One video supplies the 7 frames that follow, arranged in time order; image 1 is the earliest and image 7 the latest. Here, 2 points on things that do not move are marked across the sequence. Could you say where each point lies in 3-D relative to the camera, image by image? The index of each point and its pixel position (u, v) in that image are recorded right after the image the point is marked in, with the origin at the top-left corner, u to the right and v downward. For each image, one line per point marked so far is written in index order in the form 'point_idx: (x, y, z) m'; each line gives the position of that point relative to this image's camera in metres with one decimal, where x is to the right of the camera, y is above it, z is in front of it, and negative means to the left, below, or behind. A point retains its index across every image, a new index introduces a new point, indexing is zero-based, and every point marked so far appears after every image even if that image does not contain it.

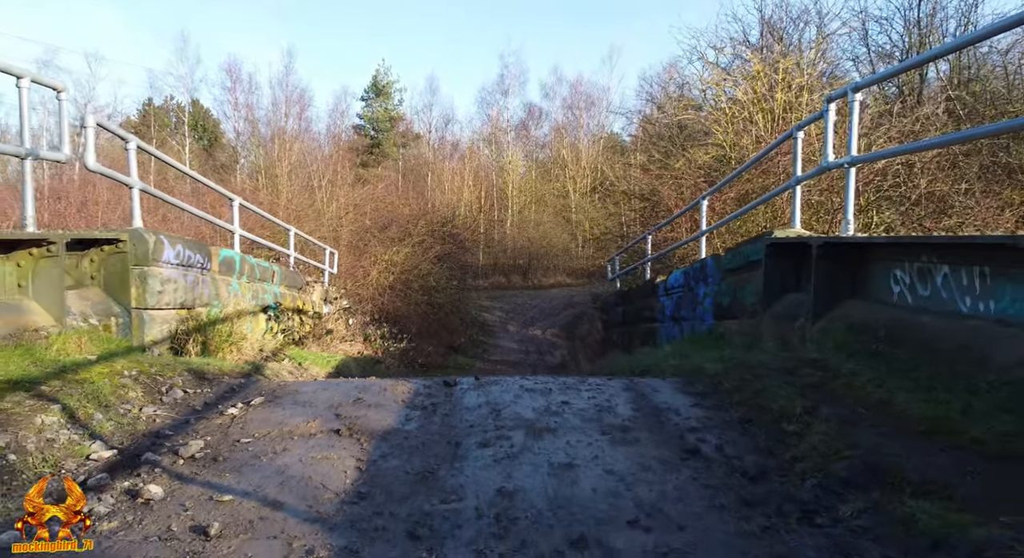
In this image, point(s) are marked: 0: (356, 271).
0: (-3.5, +0.2, +14.6) m
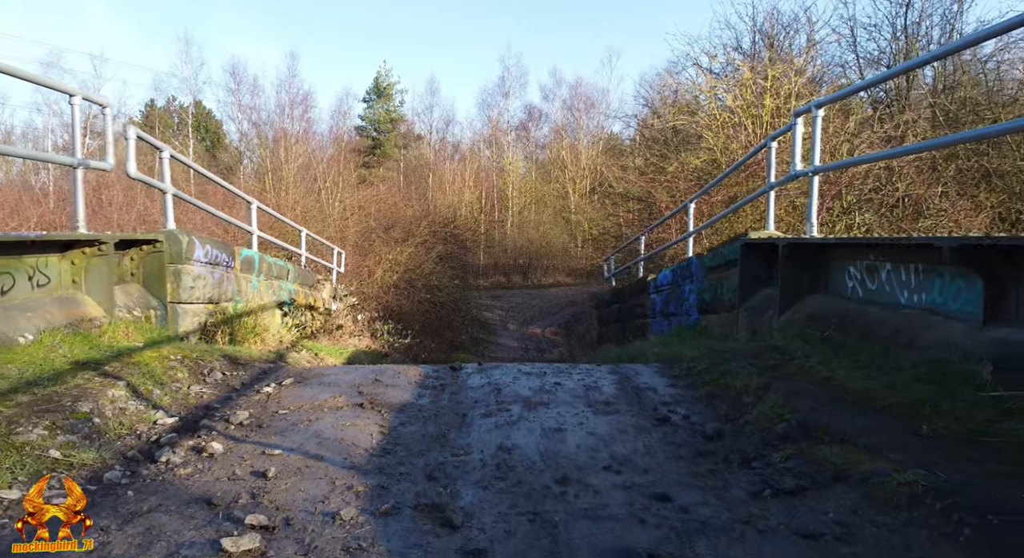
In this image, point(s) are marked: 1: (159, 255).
0: (-3.5, +0.2, +15.2) m
1: (-3.1, +0.2, +5.5) m
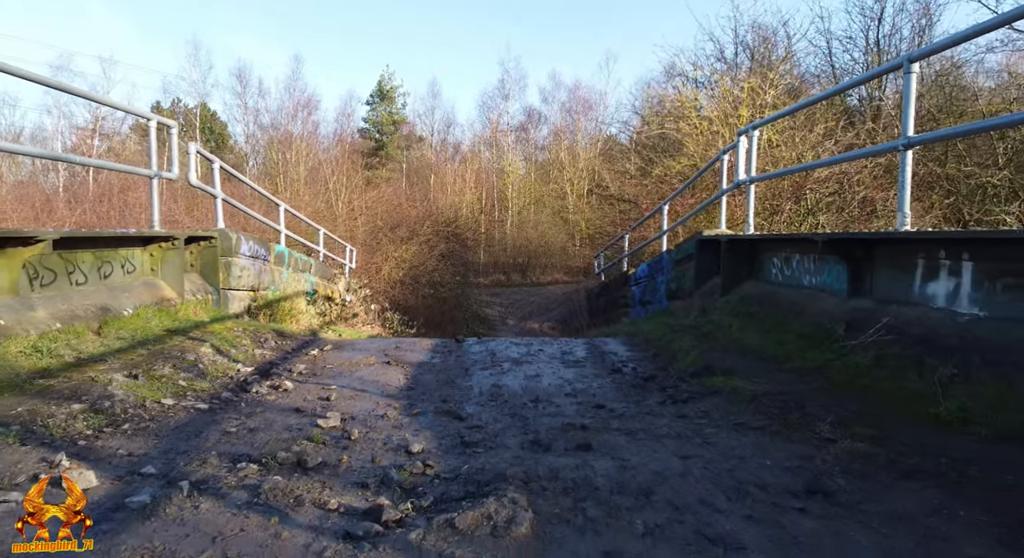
0: (-3.6, +0.3, +16.4) m
1: (-3.1, +0.3, +6.7) m
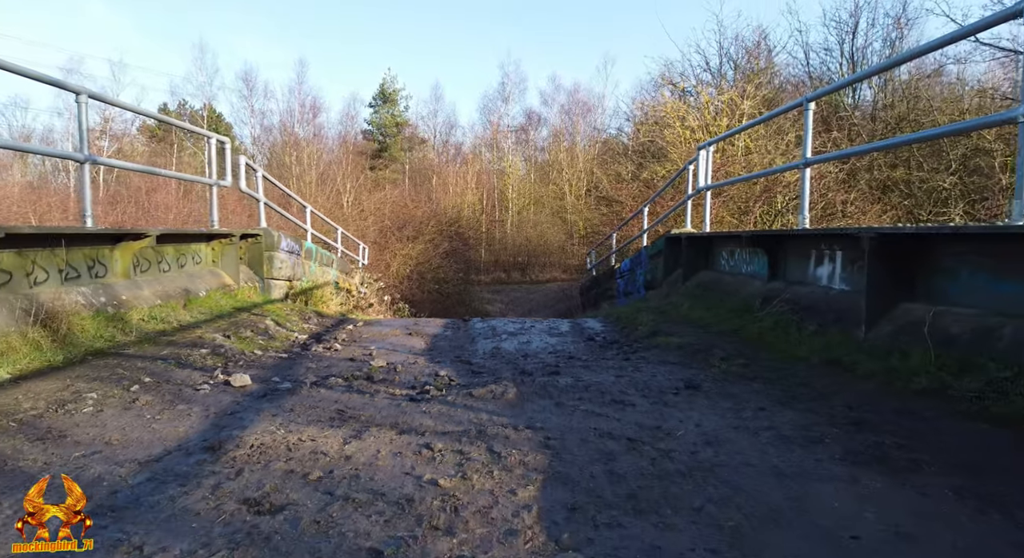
0: (-3.6, +0.4, +17.7) m
1: (-3.1, +0.4, +8.1) m
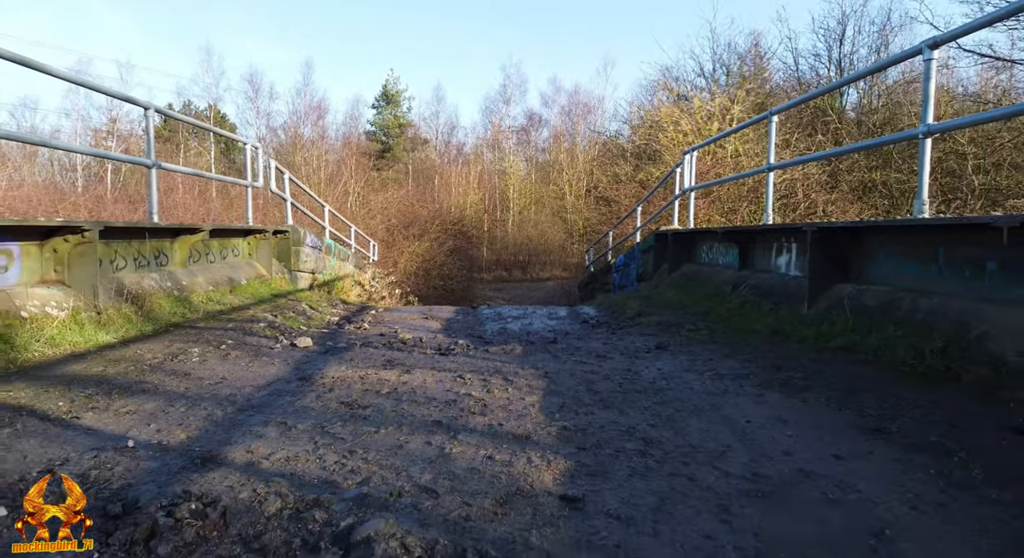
0: (-3.6, +0.6, +18.6) m
1: (-3.1, +0.5, +9.0) m
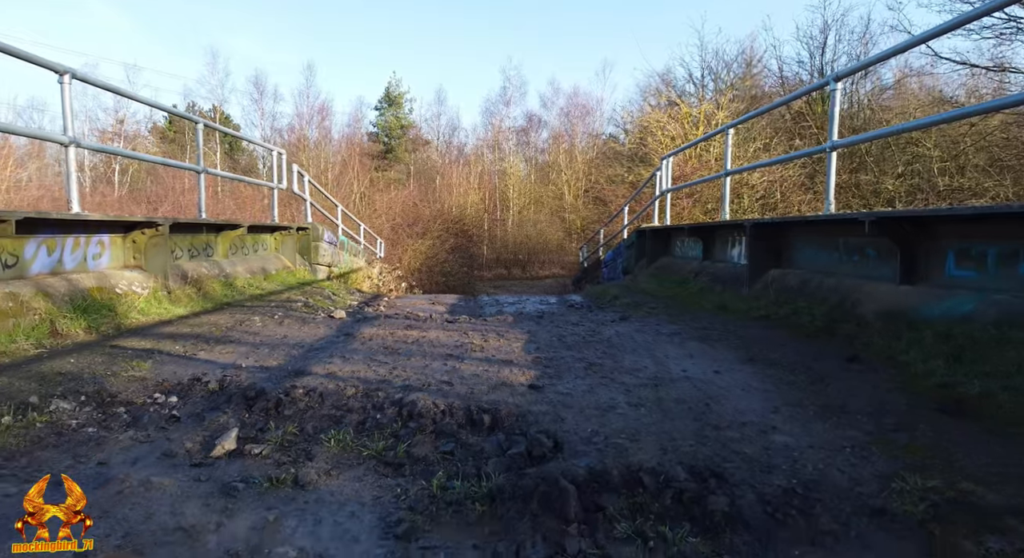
0: (-3.6, +0.7, +19.7) m
1: (-3.2, +0.7, +10.1) m
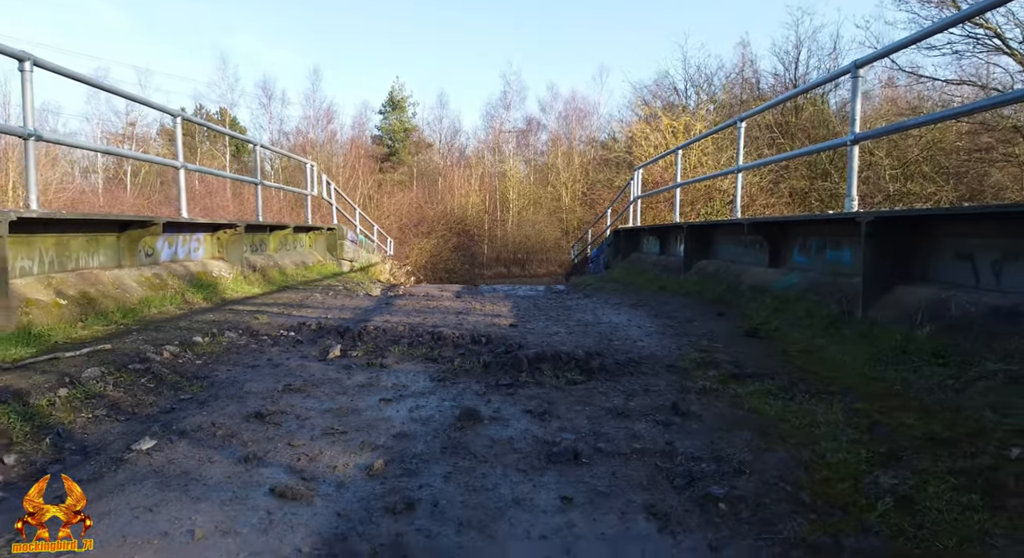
0: (-3.7, +0.8, +21.6) m
1: (-3.2, +0.8, +12.0) m
